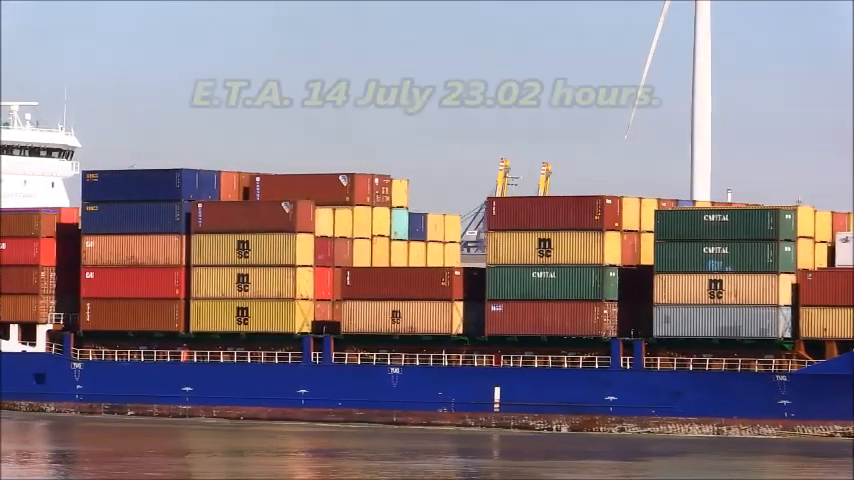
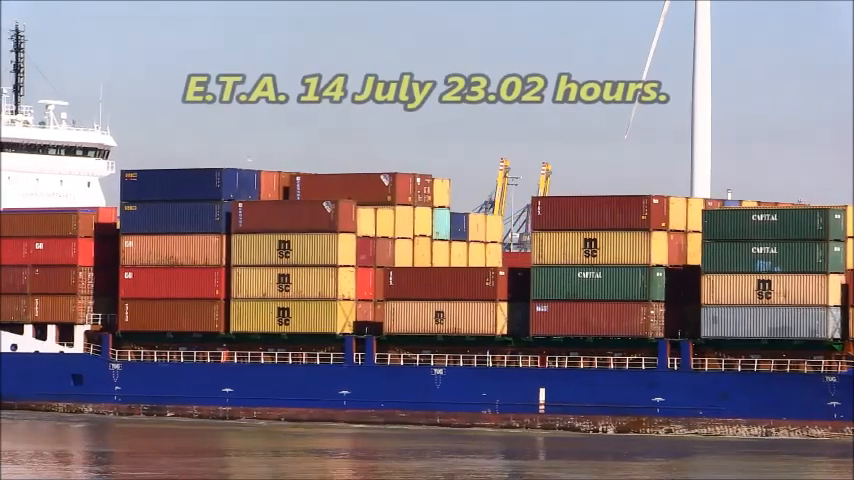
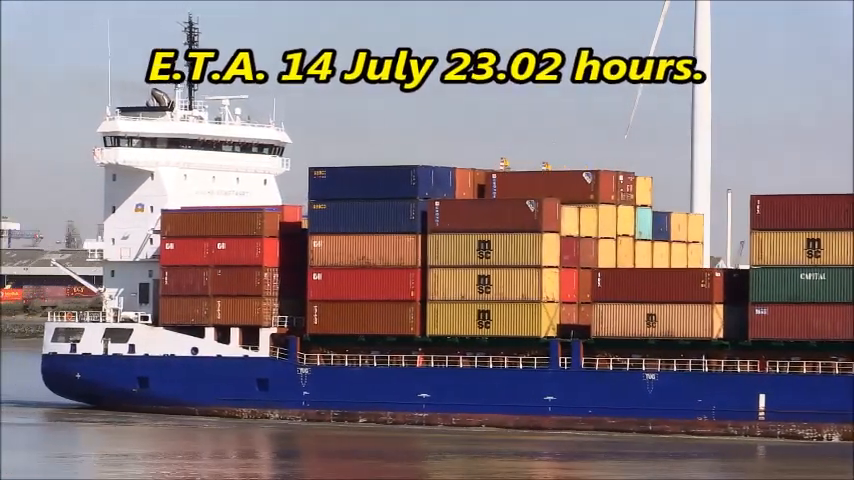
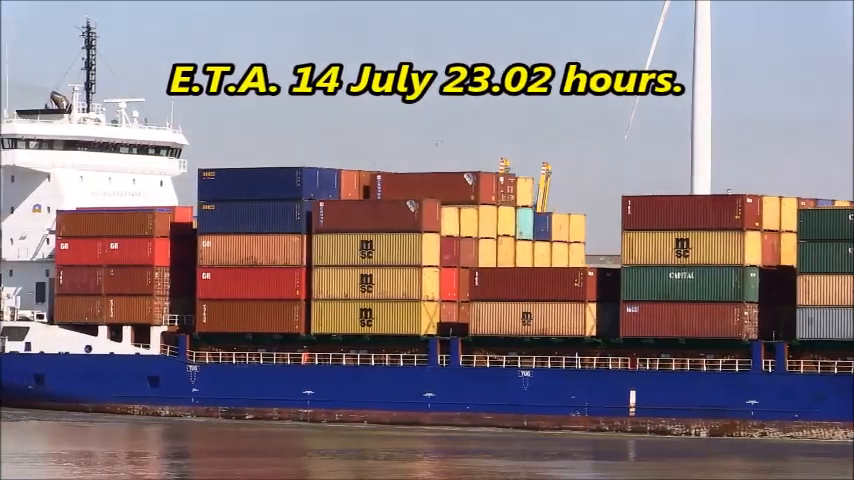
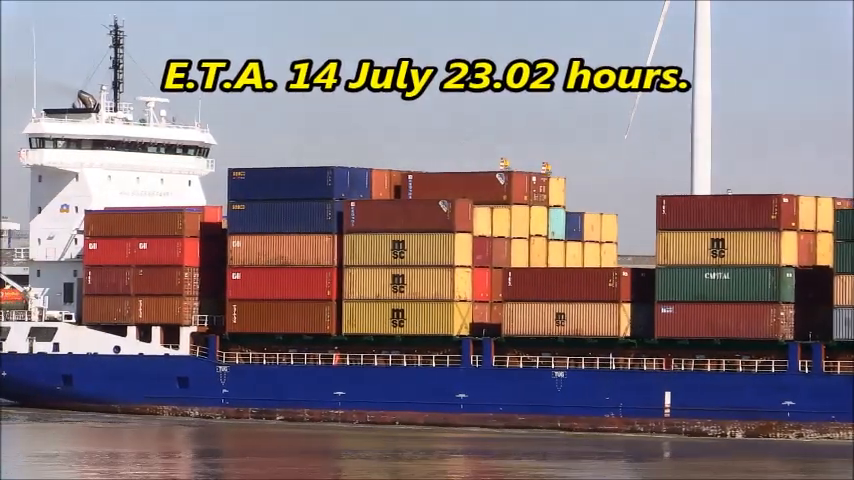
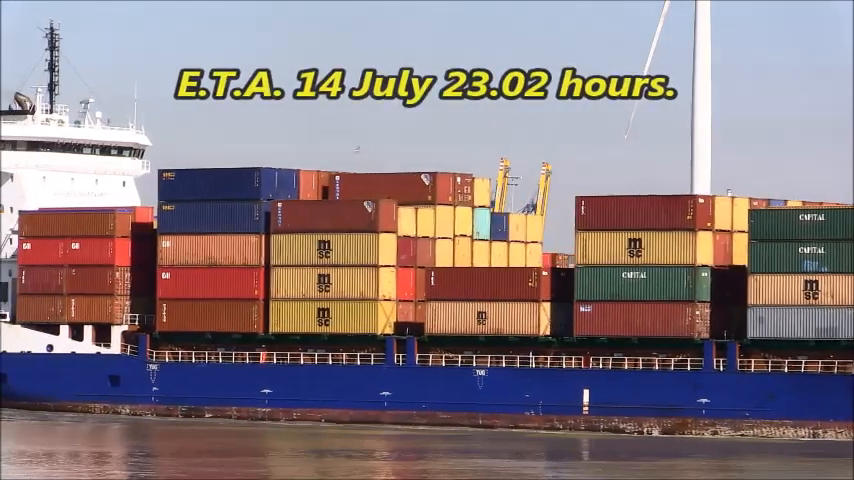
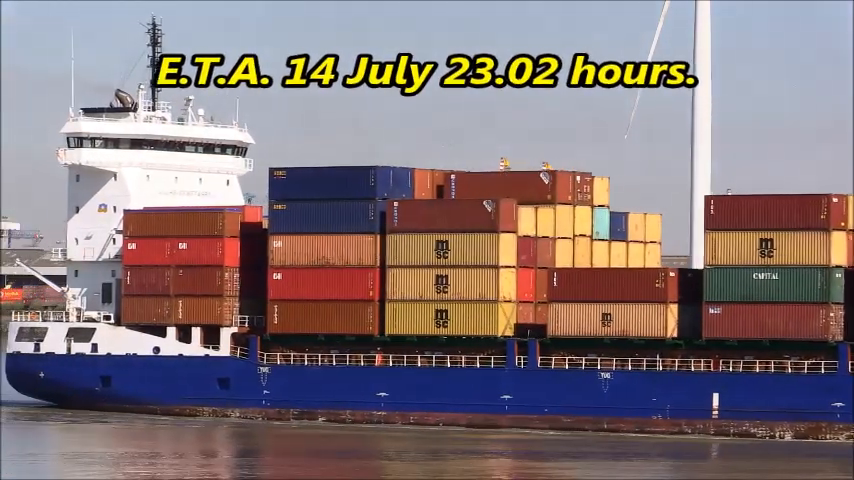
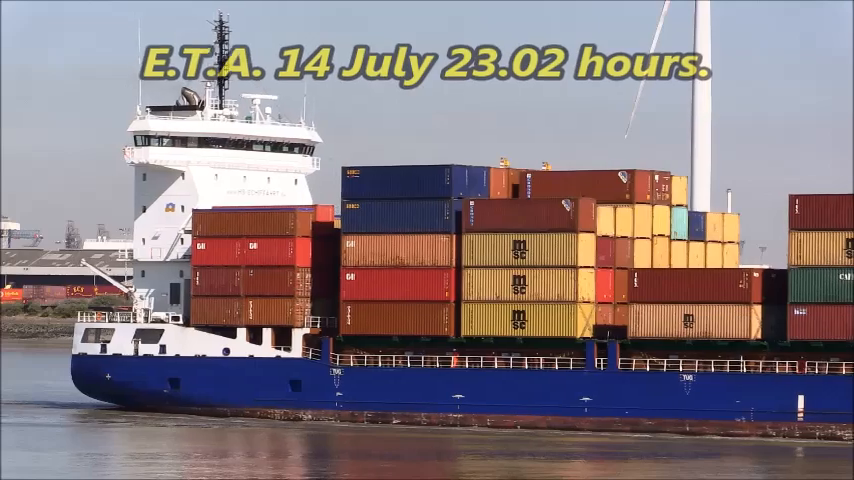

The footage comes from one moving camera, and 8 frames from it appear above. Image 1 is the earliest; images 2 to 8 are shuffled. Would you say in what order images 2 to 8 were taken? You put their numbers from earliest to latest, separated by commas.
2, 6, 4, 5, 7, 3, 8
